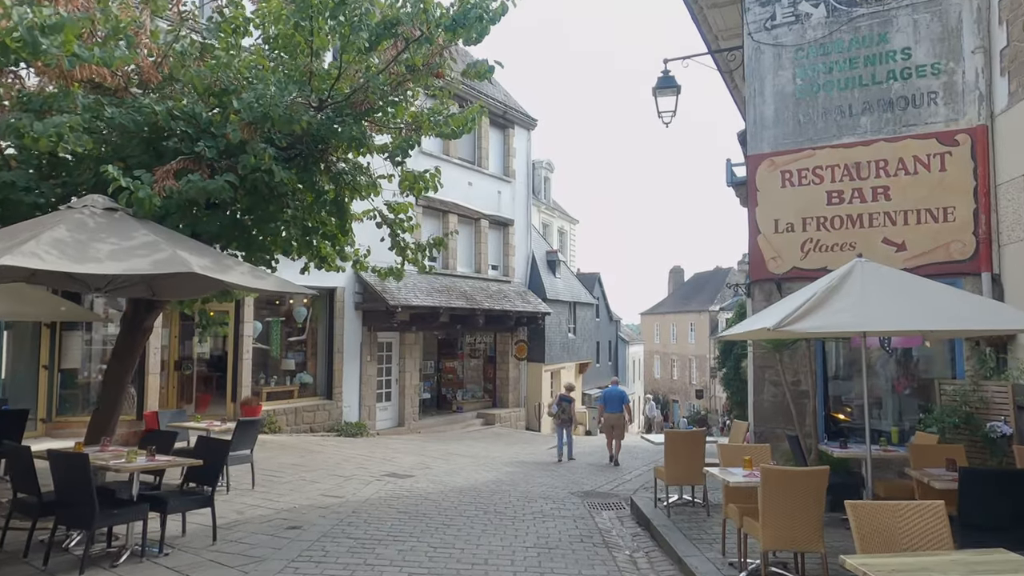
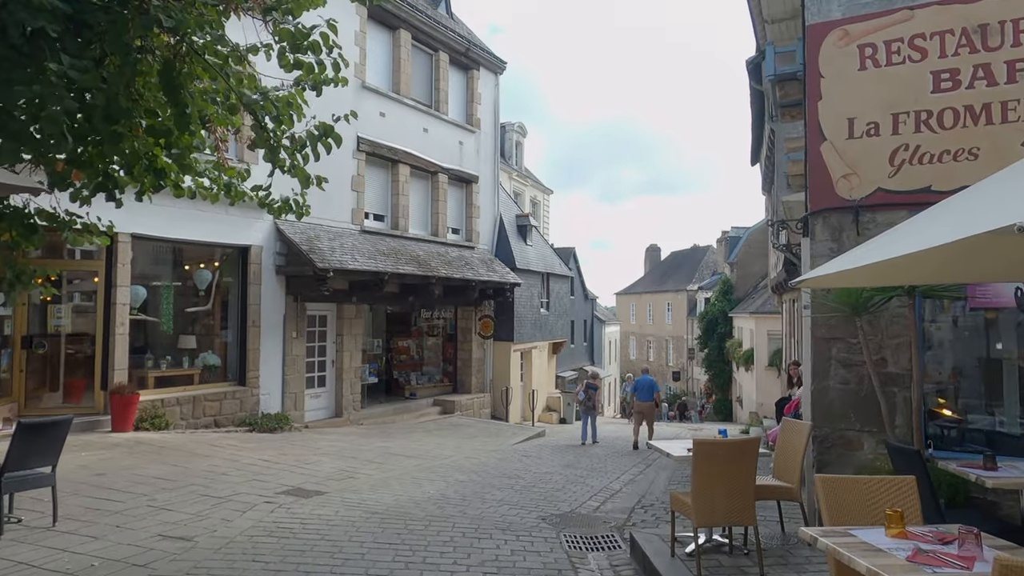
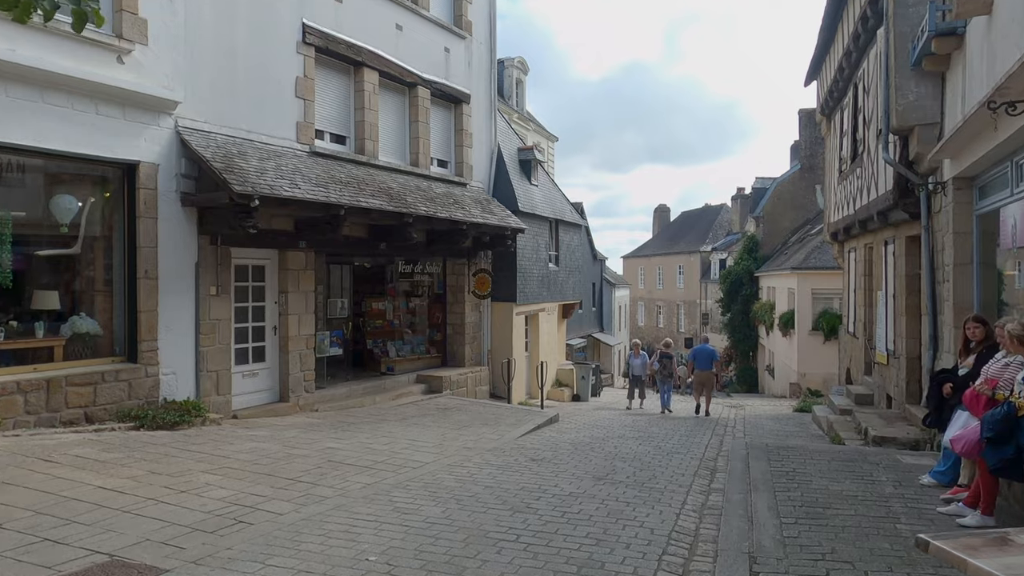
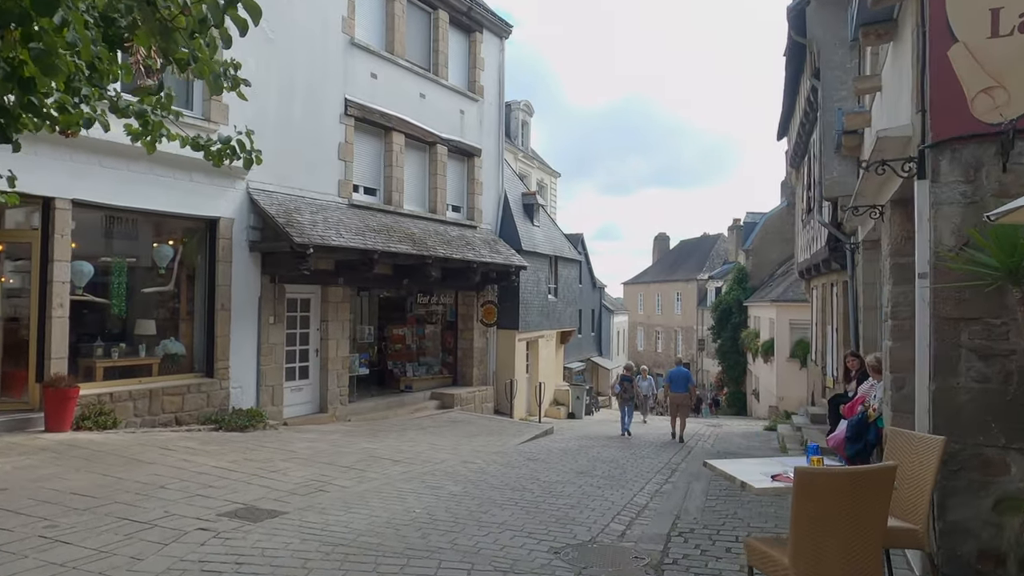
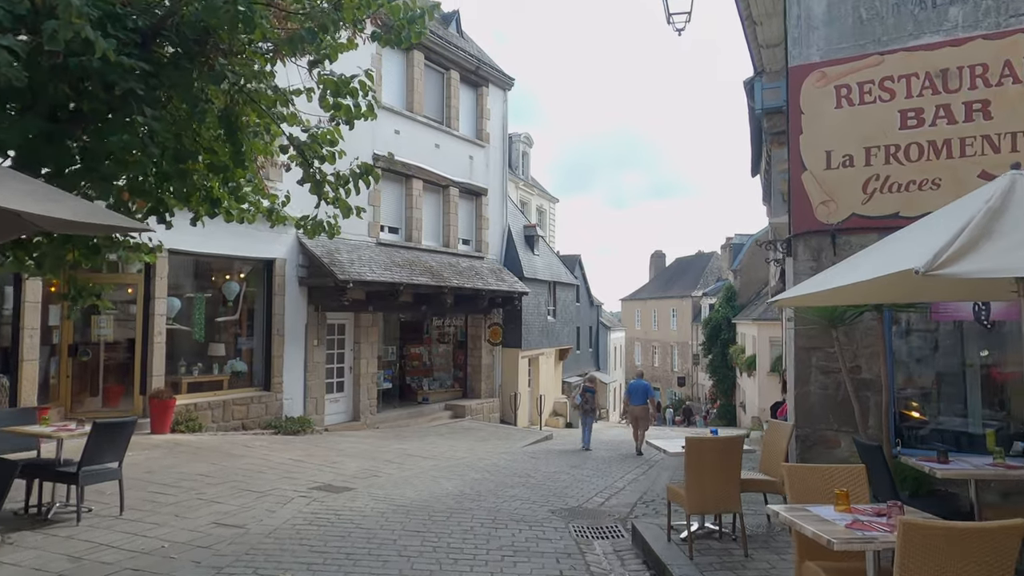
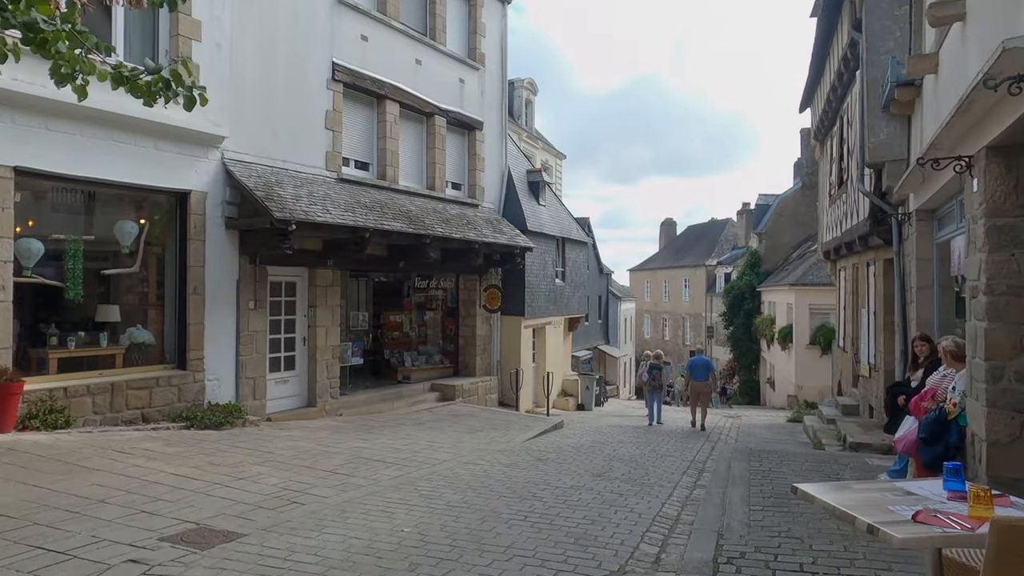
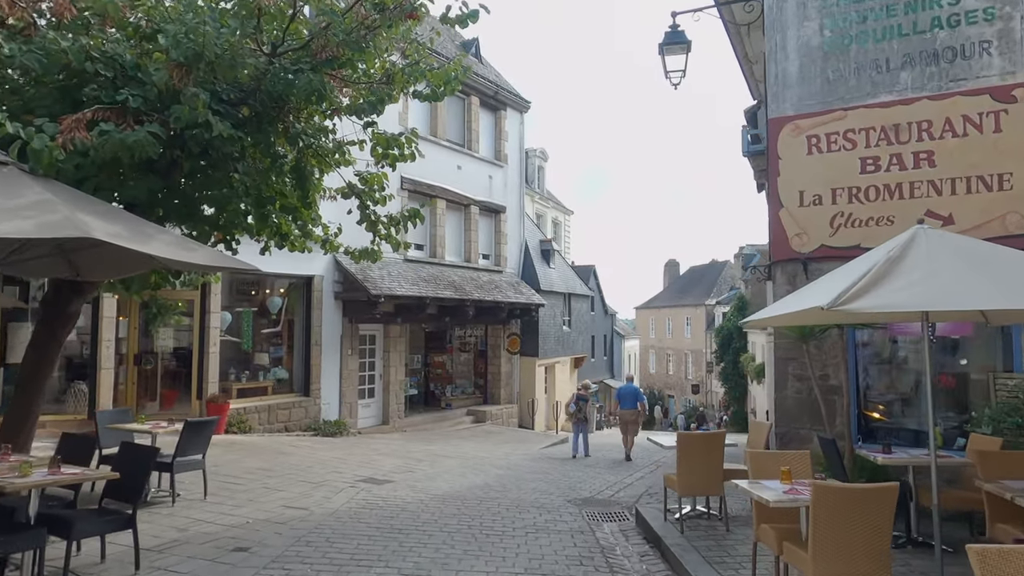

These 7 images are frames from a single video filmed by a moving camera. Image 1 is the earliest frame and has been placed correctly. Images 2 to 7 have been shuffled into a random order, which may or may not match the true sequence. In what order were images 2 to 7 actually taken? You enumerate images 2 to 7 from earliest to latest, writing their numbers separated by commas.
7, 5, 2, 4, 6, 3
